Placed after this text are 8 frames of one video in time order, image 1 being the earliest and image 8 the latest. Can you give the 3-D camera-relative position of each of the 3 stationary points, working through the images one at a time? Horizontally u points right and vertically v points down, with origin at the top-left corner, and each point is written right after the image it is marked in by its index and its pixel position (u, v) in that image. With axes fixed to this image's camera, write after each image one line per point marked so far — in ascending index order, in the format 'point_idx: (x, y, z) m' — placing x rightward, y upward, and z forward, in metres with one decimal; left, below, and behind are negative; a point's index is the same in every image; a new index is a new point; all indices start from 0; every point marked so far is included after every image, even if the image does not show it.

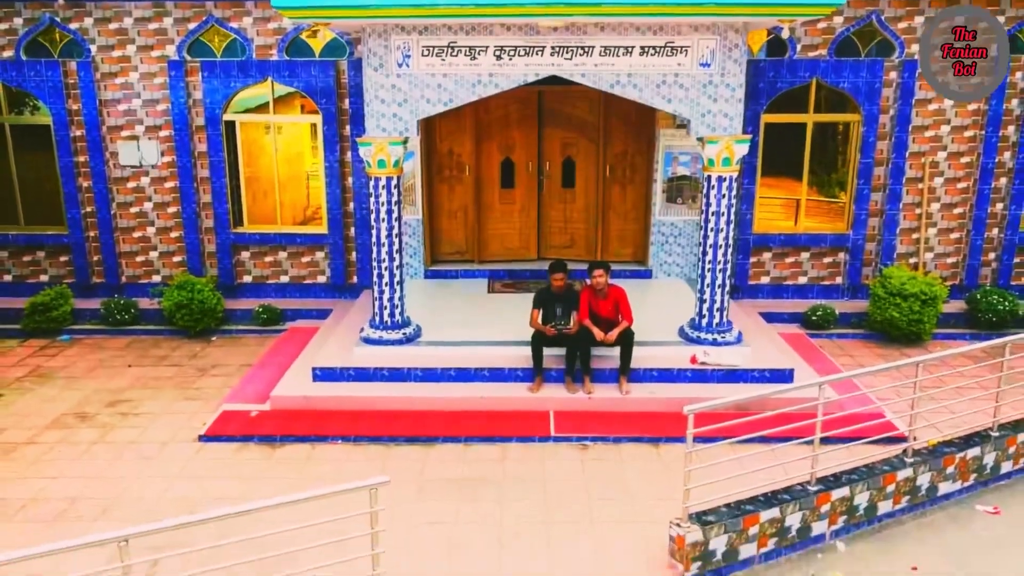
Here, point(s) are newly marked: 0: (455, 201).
0: (-0.6, +1.0, +9.4) m
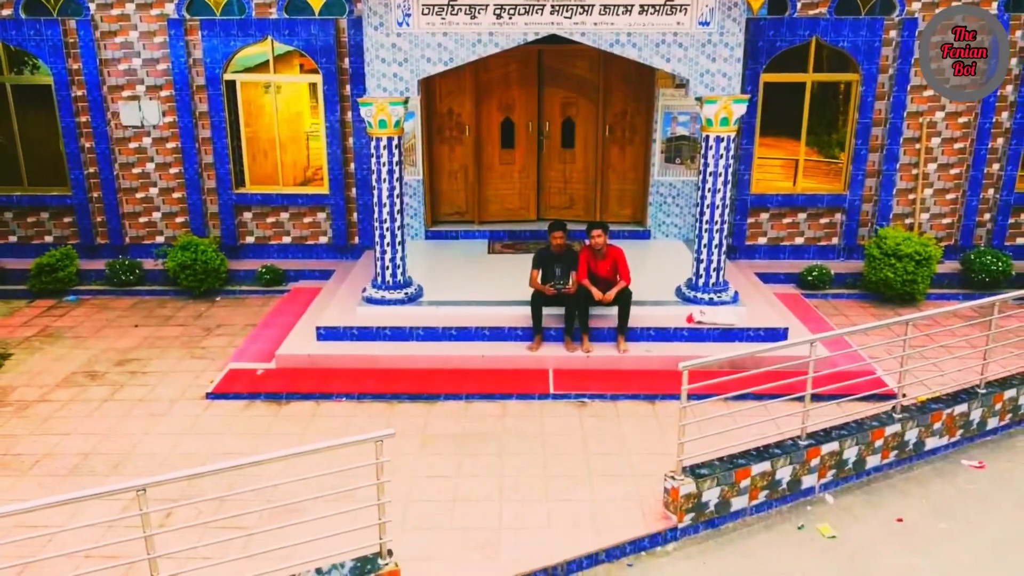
0: (-0.6, +1.4, +9.4) m
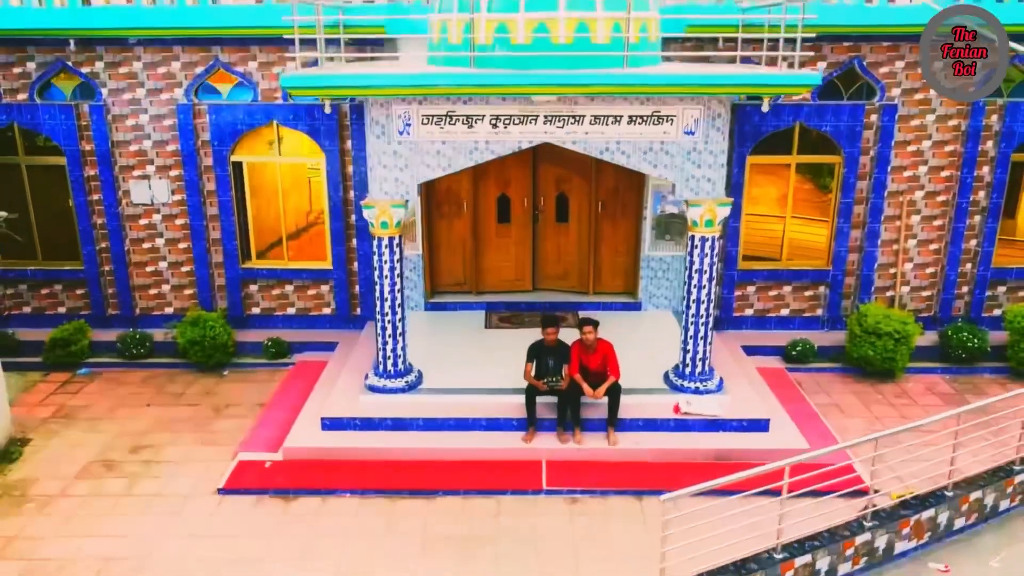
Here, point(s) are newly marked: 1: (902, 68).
0: (-0.7, +0.6, +9.8) m
1: (+4.1, +2.3, +8.7) m
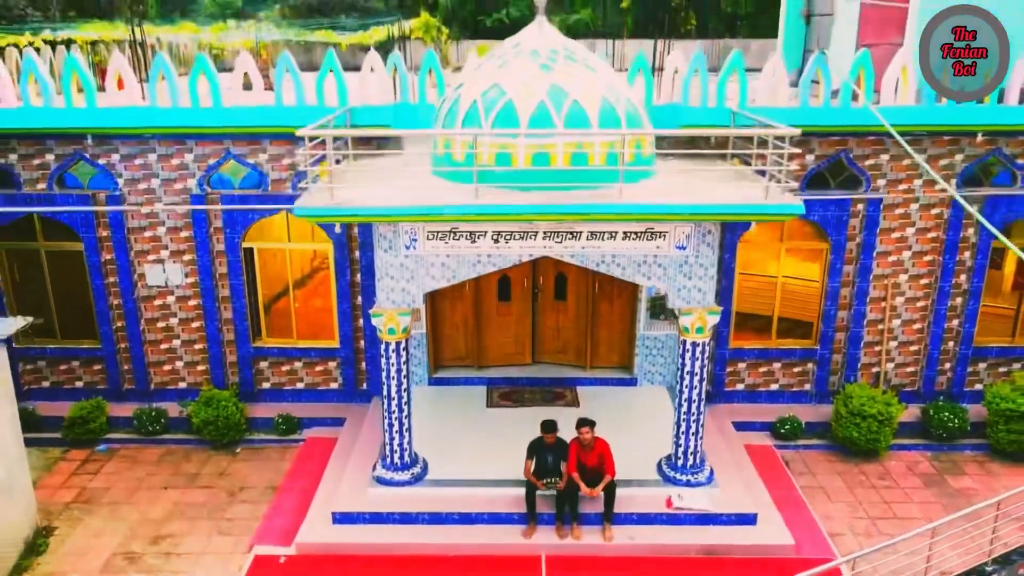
0: (-0.7, -0.3, +10.2) m
1: (+4.2, +1.4, +9.1) m
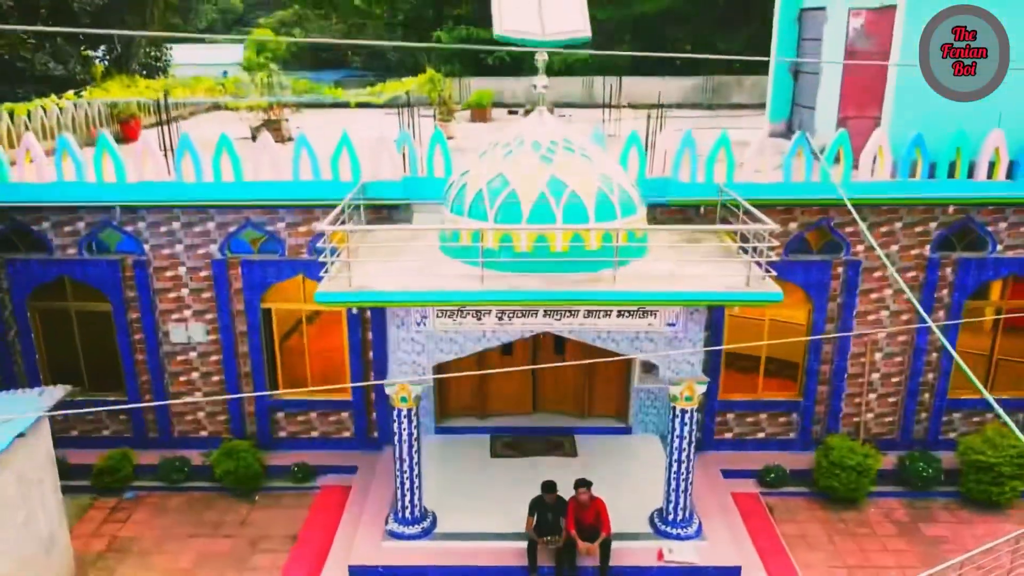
0: (-0.6, -1.0, +10.8) m
1: (+4.2, +0.7, +9.8) m
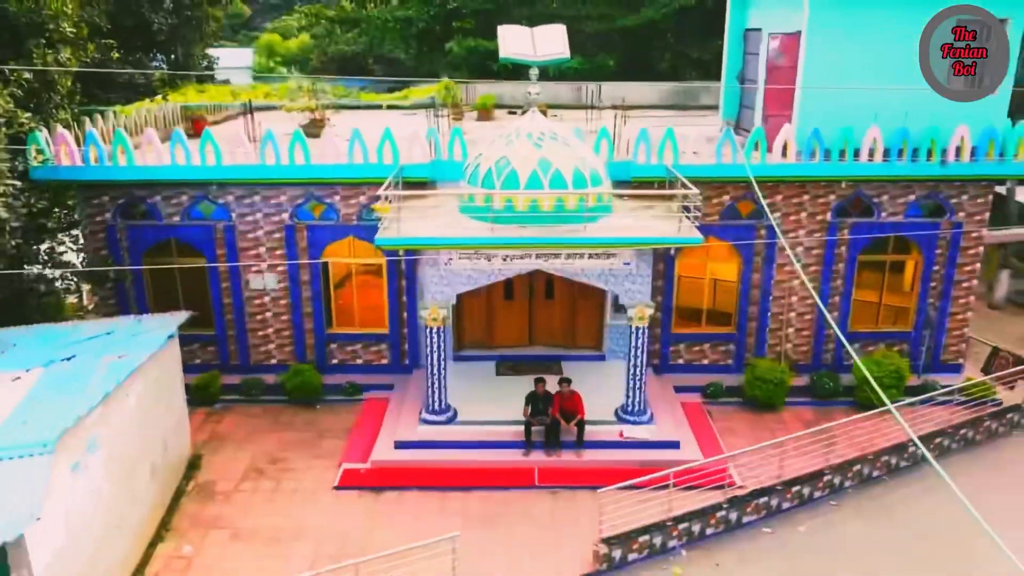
0: (-0.6, -0.3, +14.0) m
1: (+4.2, +1.4, +12.9) m
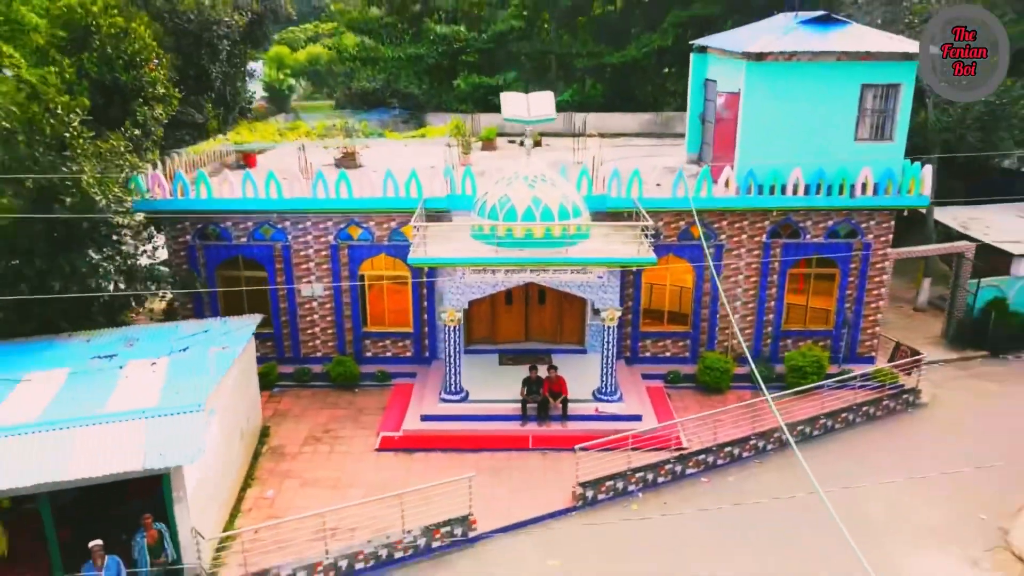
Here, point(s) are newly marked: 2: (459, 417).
0: (-0.6, -0.5, +17.3) m
1: (+4.2, +1.2, +16.3) m
2: (-1.0, -2.3, +14.9) m
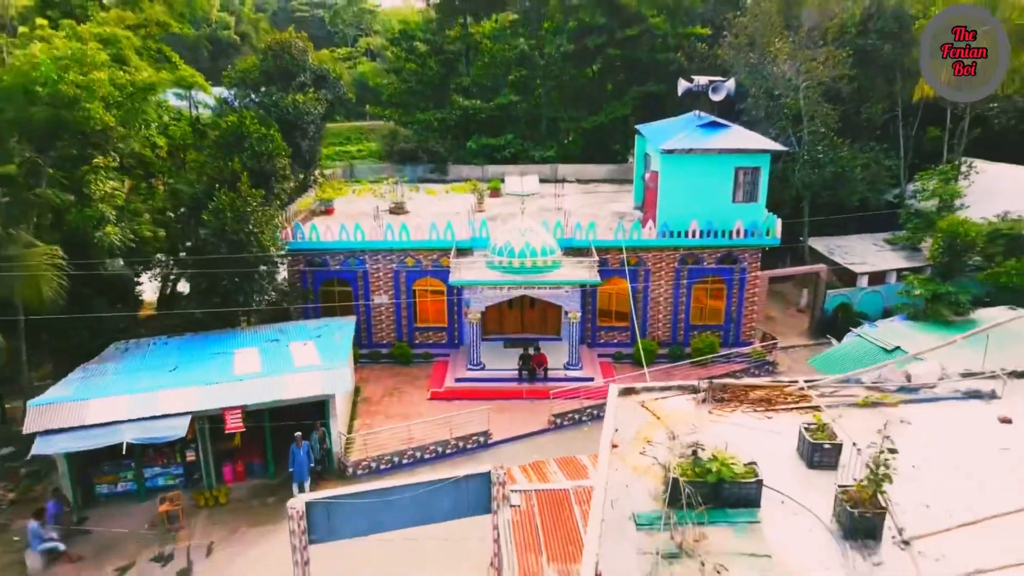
0: (-0.6, -0.8, +26.1) m
1: (+4.2, +1.0, +25.1) m
2: (-0.9, -2.6, +23.8) m
